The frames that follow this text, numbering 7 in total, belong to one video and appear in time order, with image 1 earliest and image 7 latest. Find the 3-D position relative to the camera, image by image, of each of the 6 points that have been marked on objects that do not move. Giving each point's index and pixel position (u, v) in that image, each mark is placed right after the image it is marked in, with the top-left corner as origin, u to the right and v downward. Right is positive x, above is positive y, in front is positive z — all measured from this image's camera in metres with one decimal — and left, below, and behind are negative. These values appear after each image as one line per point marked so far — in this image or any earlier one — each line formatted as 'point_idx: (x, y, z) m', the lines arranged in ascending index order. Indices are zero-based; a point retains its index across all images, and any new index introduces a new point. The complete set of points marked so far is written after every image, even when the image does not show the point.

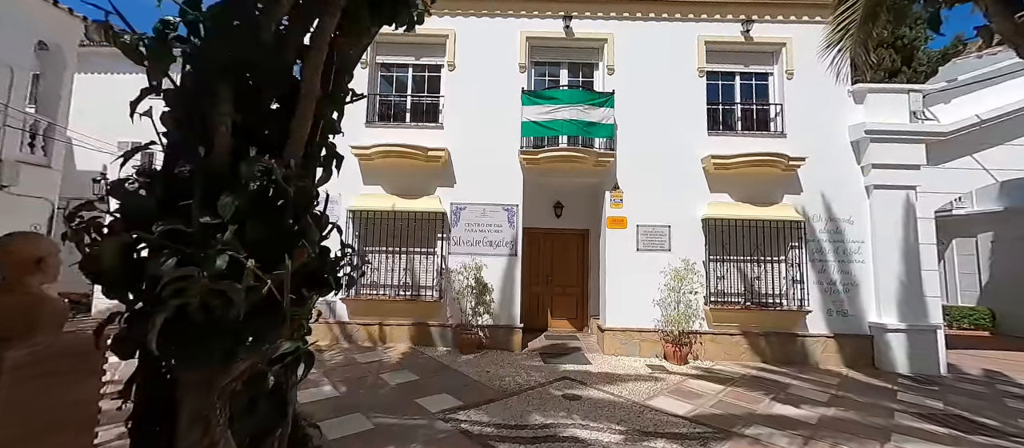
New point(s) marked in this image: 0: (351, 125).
0: (-2.8, +1.7, +6.8) m
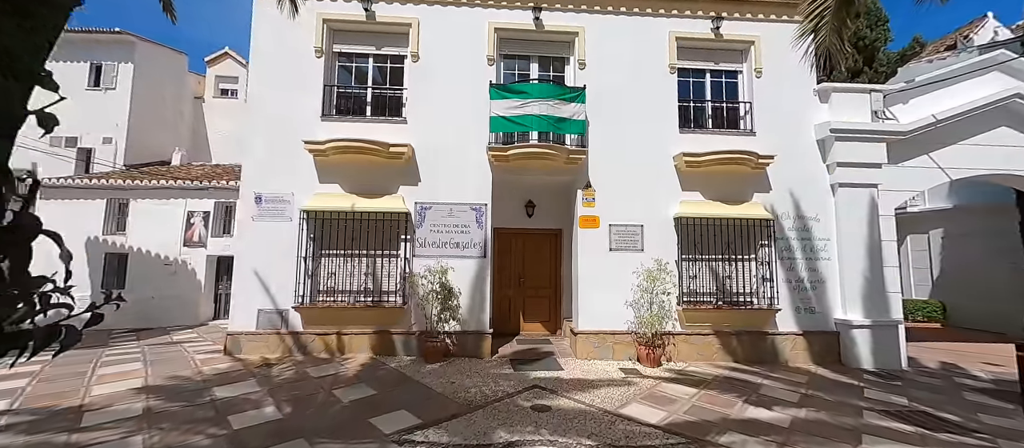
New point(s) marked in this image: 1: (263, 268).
0: (-3.3, +1.7, +6.3) m
1: (-3.8, -0.7, +6.0) m
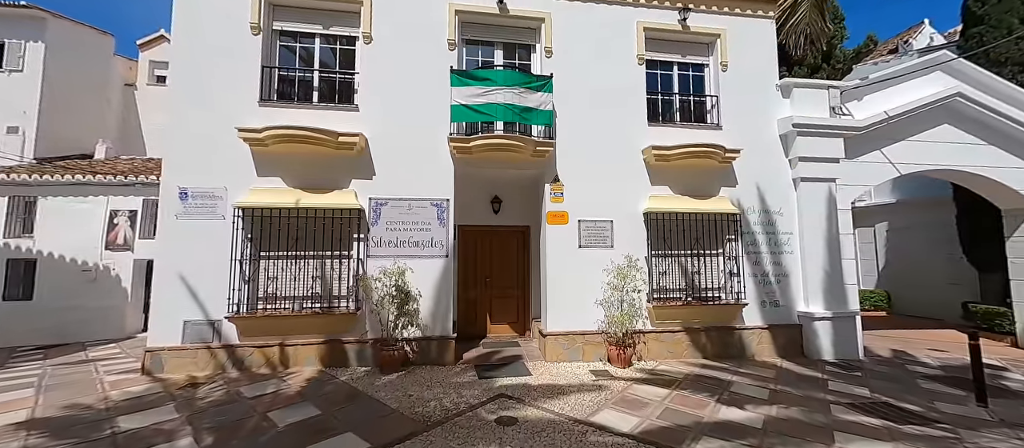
0: (-3.8, +1.7, +5.6) m
1: (-4.3, -0.7, +5.2) m
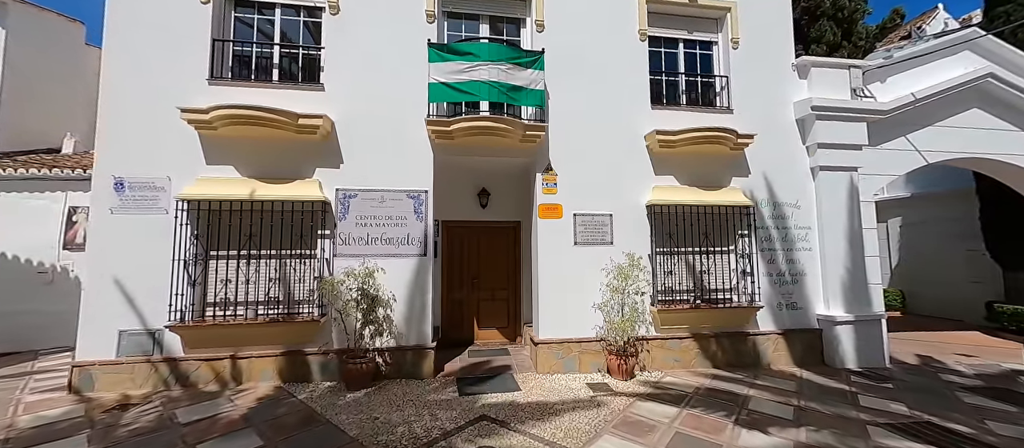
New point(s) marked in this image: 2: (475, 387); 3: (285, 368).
0: (-4.0, +1.8, +4.9) m
1: (-4.5, -0.6, +4.6) m
2: (-0.5, -2.0, +4.9) m
3: (-2.8, -1.7, +4.8) m
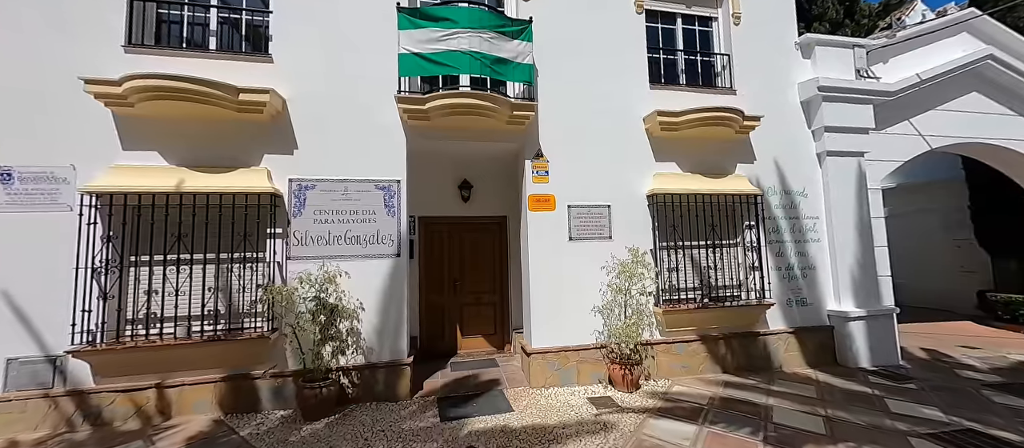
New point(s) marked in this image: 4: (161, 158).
0: (-4.2, +1.8, +4.0) m
1: (-4.6, -0.6, +3.6) m
2: (-0.6, -2.0, +4.1) m
3: (-2.8, -1.7, +3.9) m
4: (-3.6, +0.7, +4.0) m
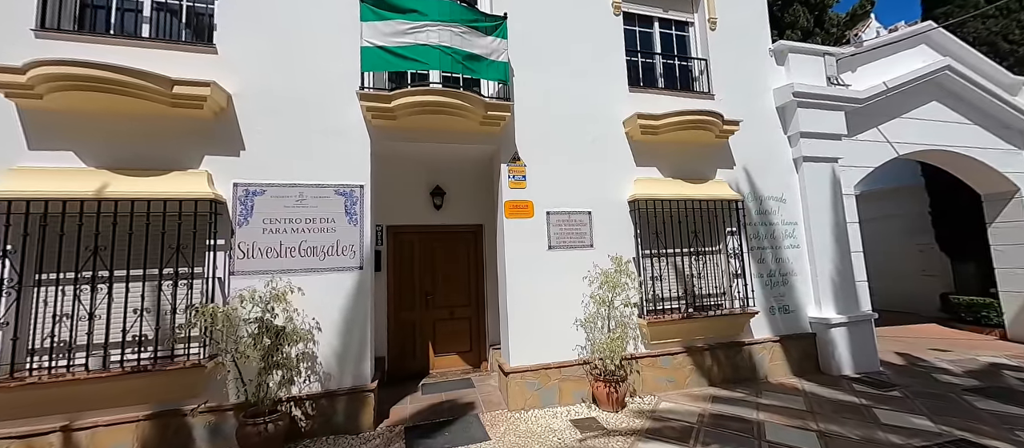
0: (-4.4, +1.7, +3.4) m
1: (-4.8, -0.7, +3.0) m
2: (-0.8, -2.0, +3.7) m
3: (-3.0, -1.8, +3.3) m
4: (-3.8, +0.6, +3.5) m
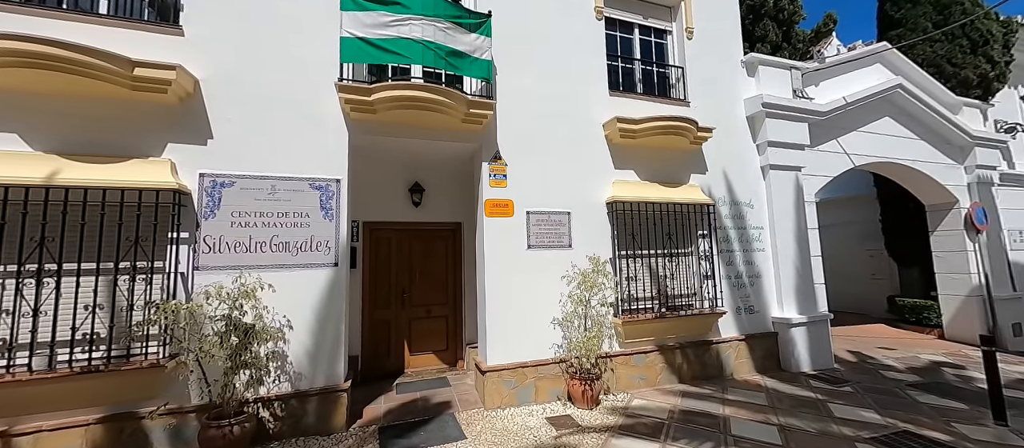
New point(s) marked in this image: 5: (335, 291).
0: (-4.5, +1.8, +3.1) m
1: (-4.9, -0.6, +2.6) m
2: (-1.0, -2.0, +3.6) m
3: (-3.2, -1.7, +3.1) m
4: (-4.0, +0.7, +3.2) m
5: (-1.8, -0.7, +3.8) m
